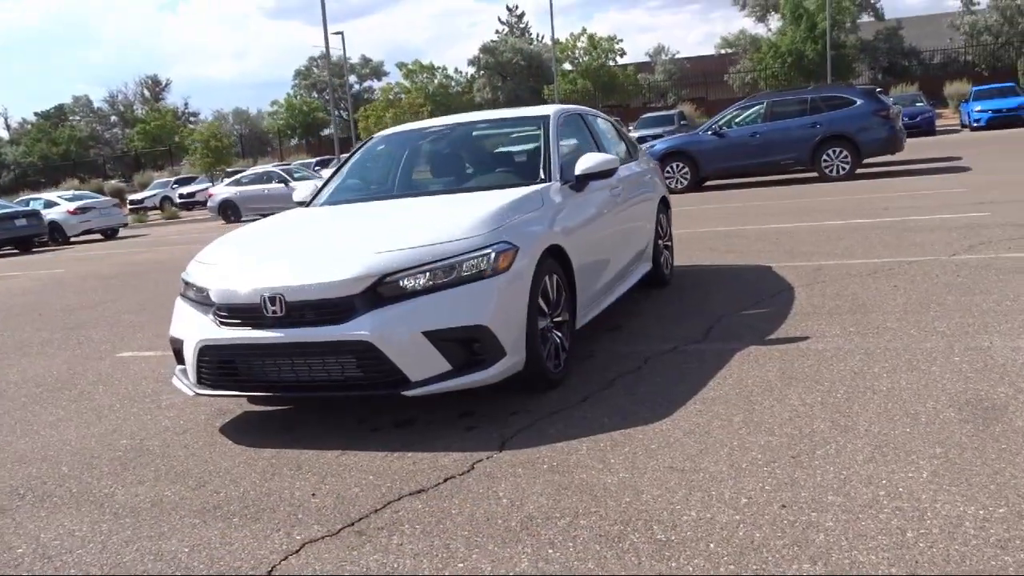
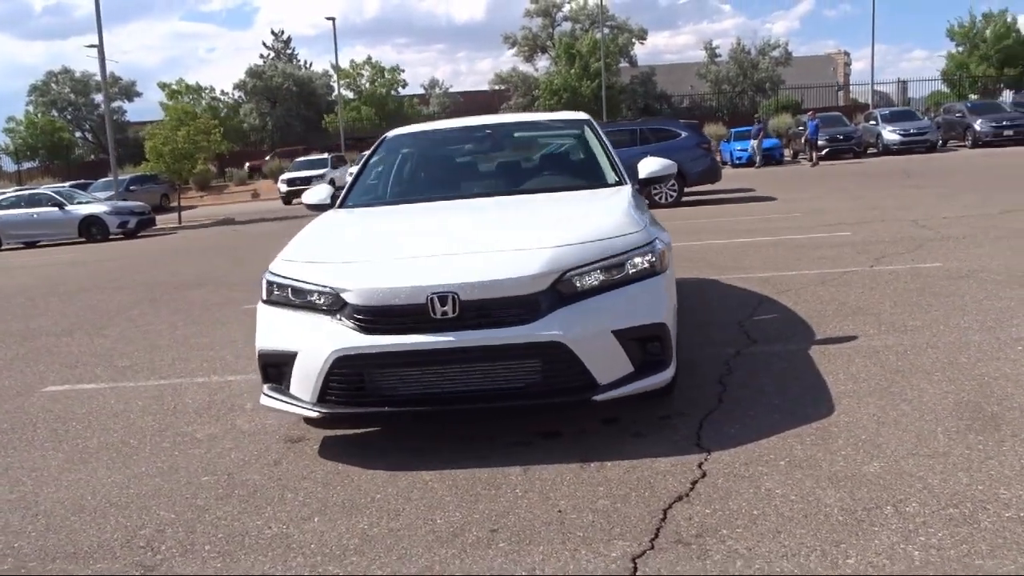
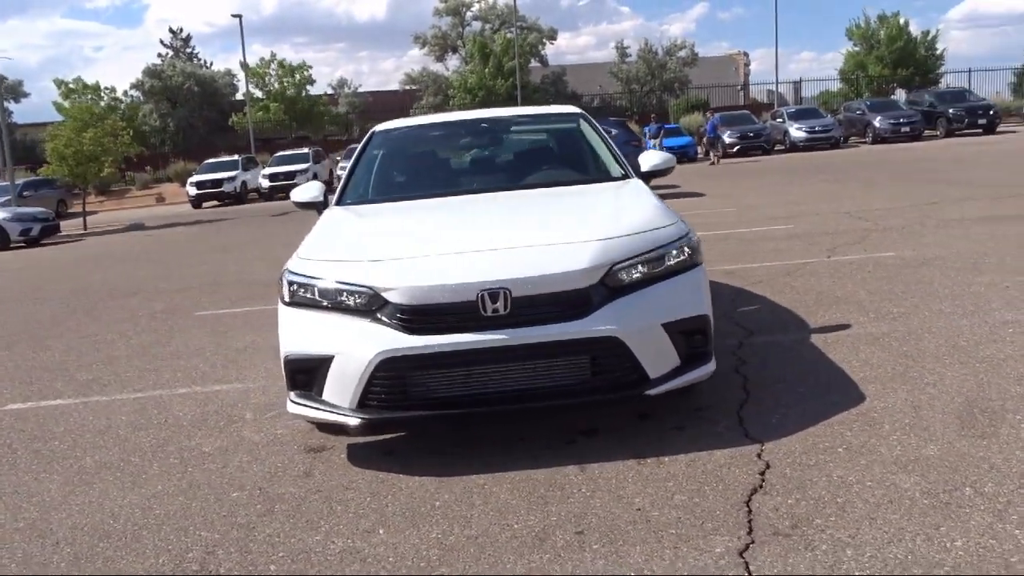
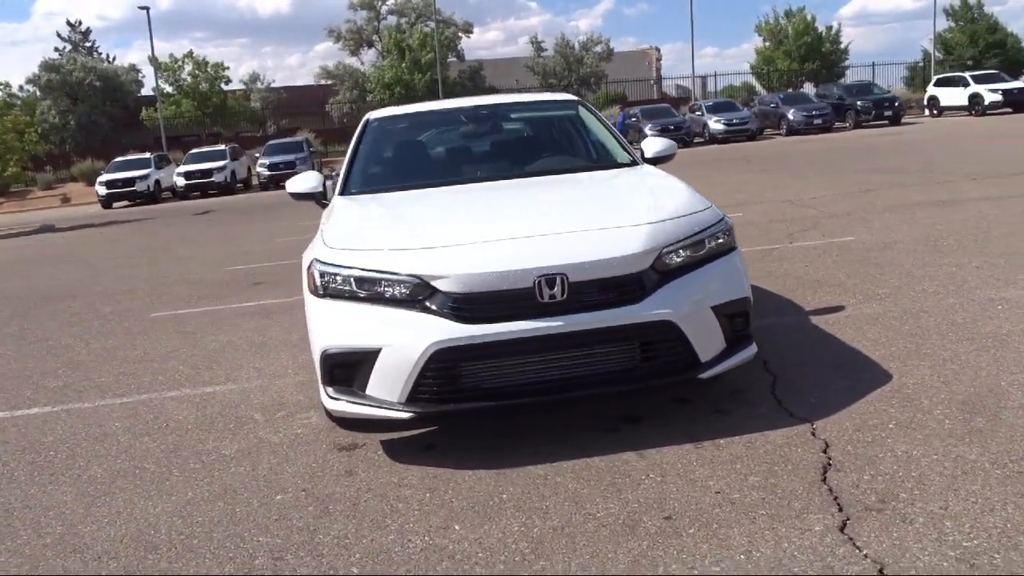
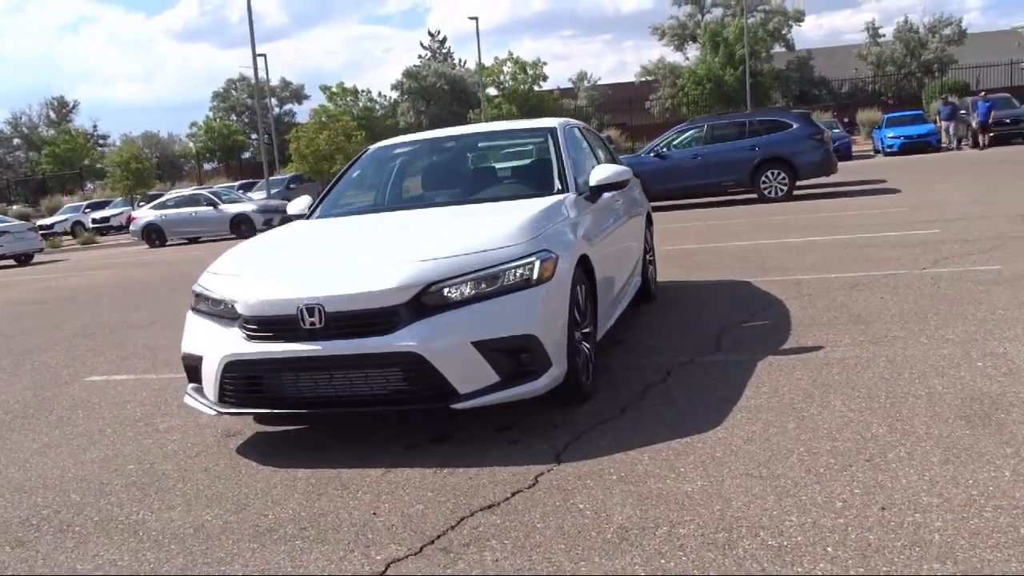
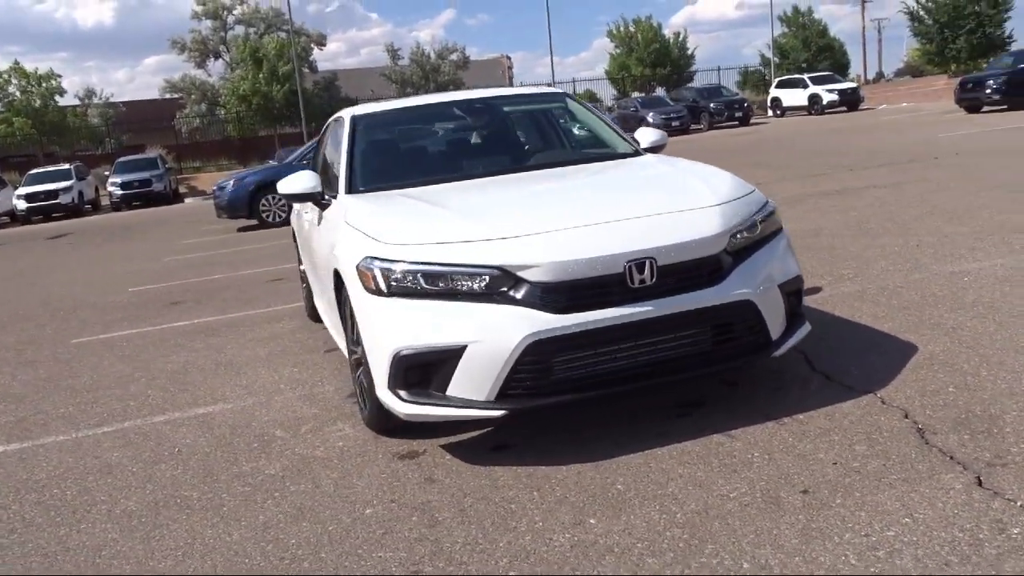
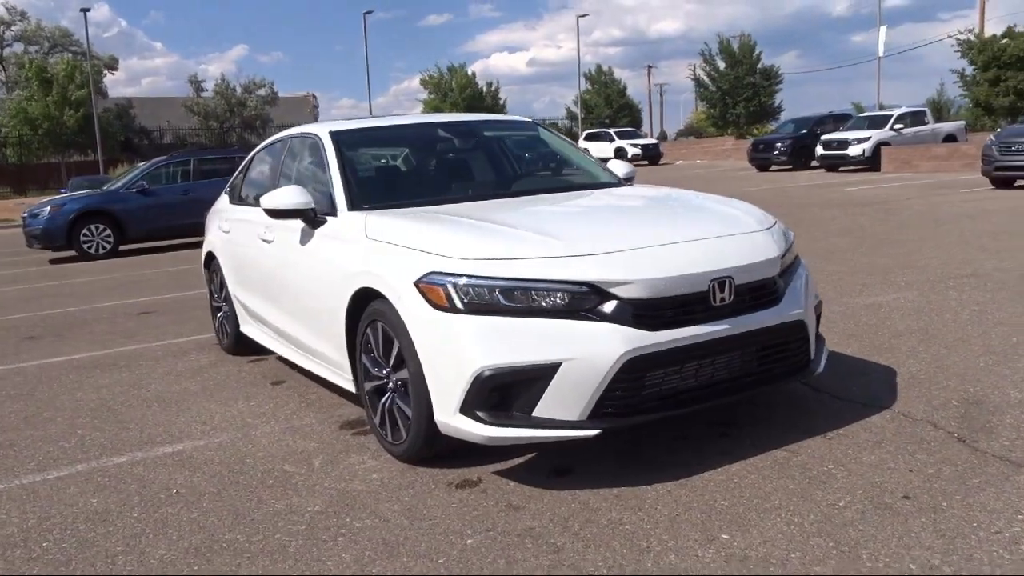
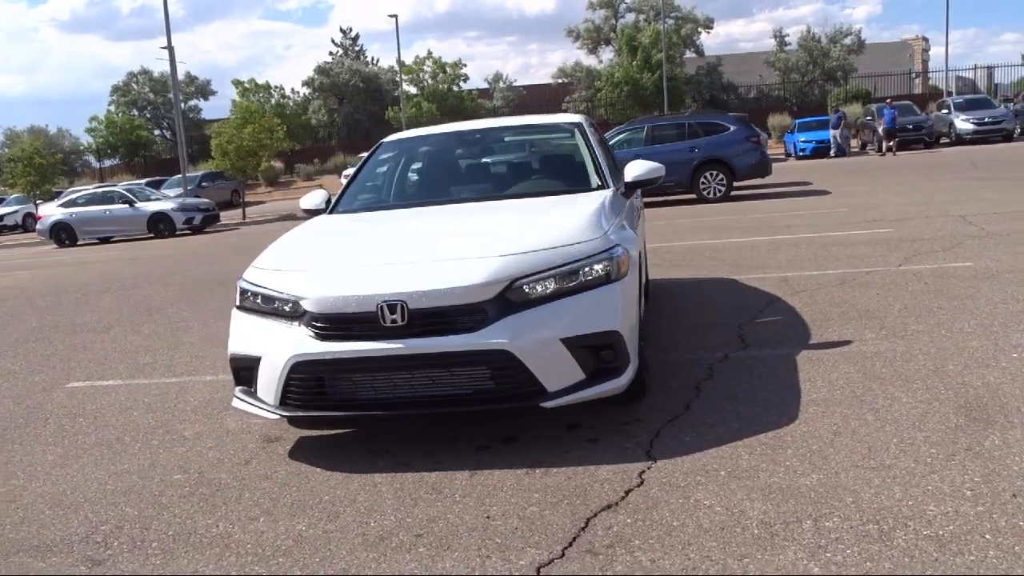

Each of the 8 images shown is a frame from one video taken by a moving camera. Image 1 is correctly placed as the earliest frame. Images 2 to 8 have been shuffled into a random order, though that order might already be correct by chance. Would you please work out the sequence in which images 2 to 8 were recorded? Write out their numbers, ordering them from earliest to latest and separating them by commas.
5, 8, 2, 3, 4, 6, 7
